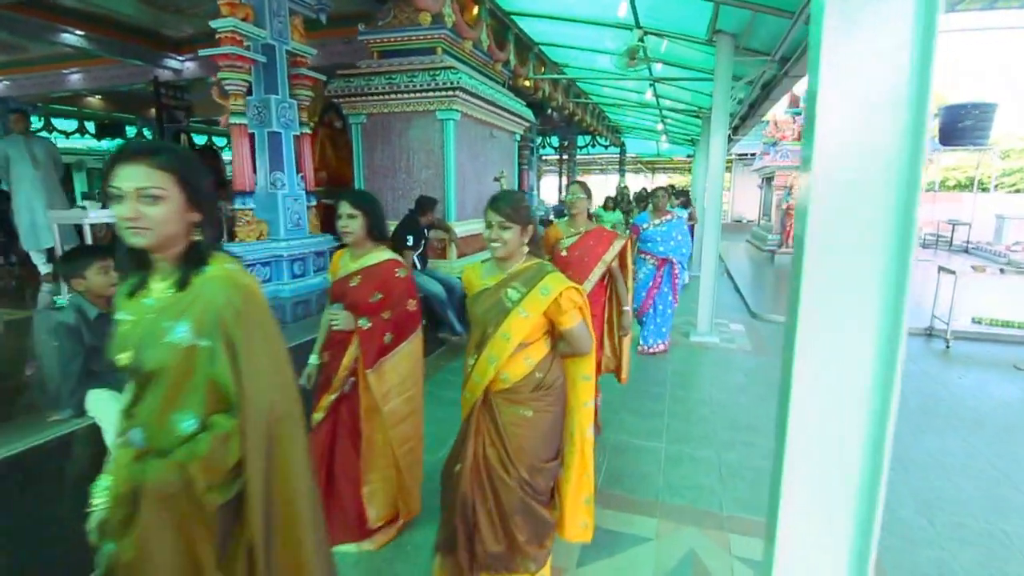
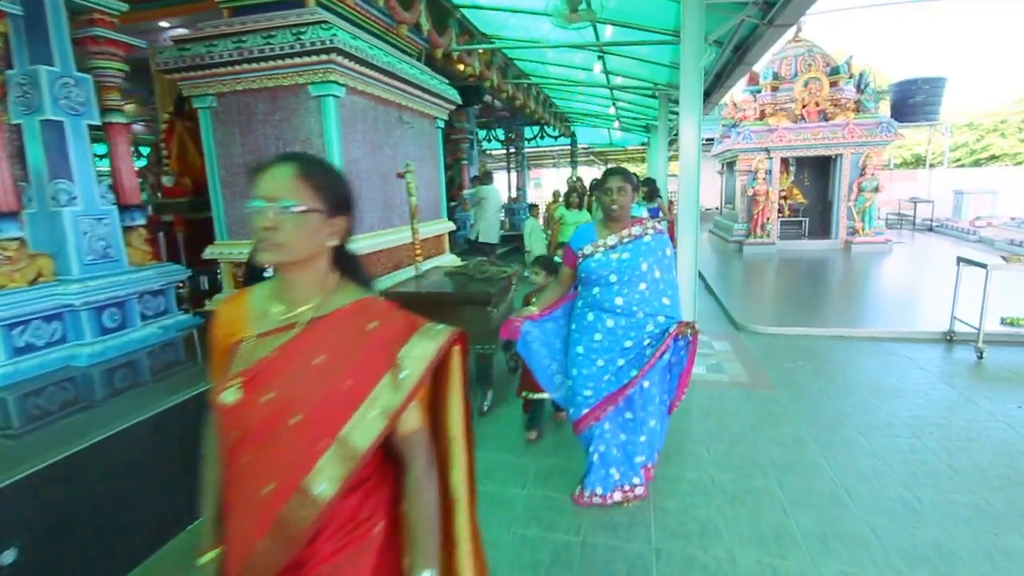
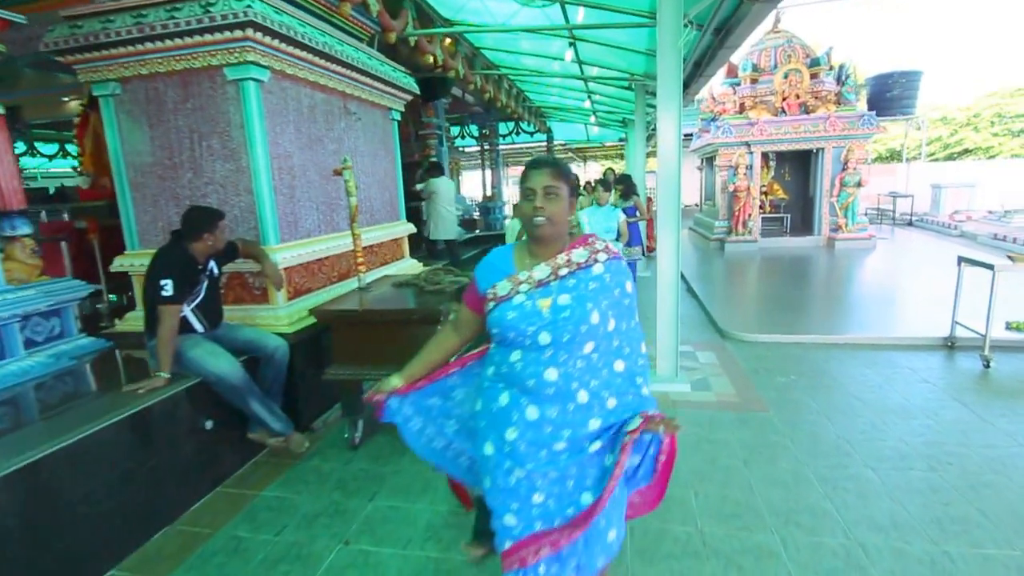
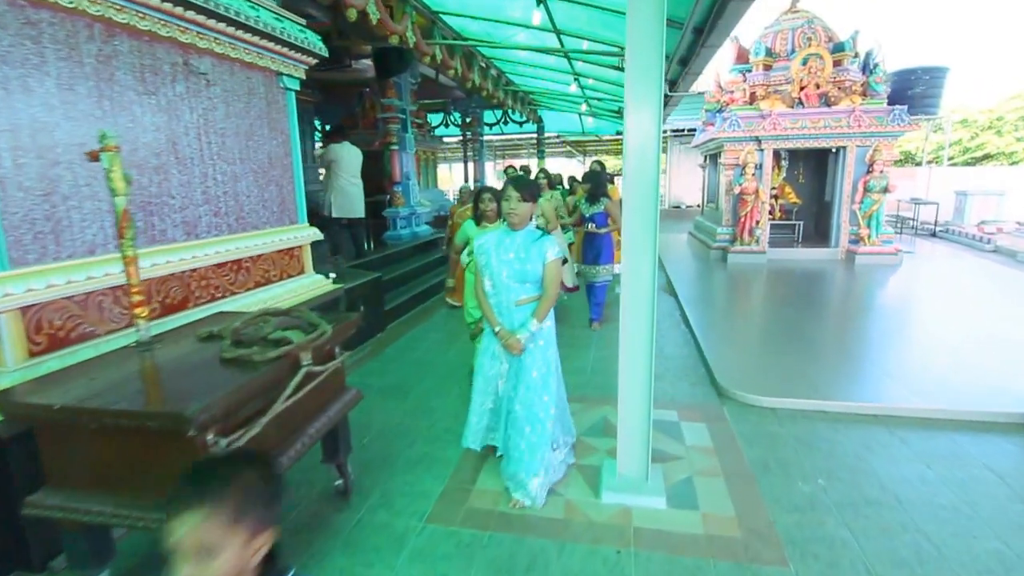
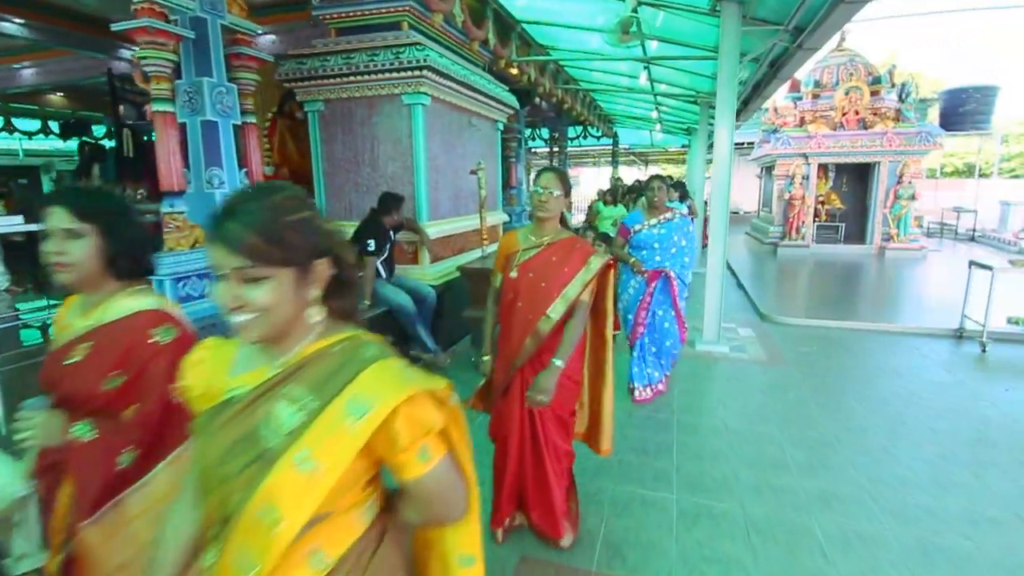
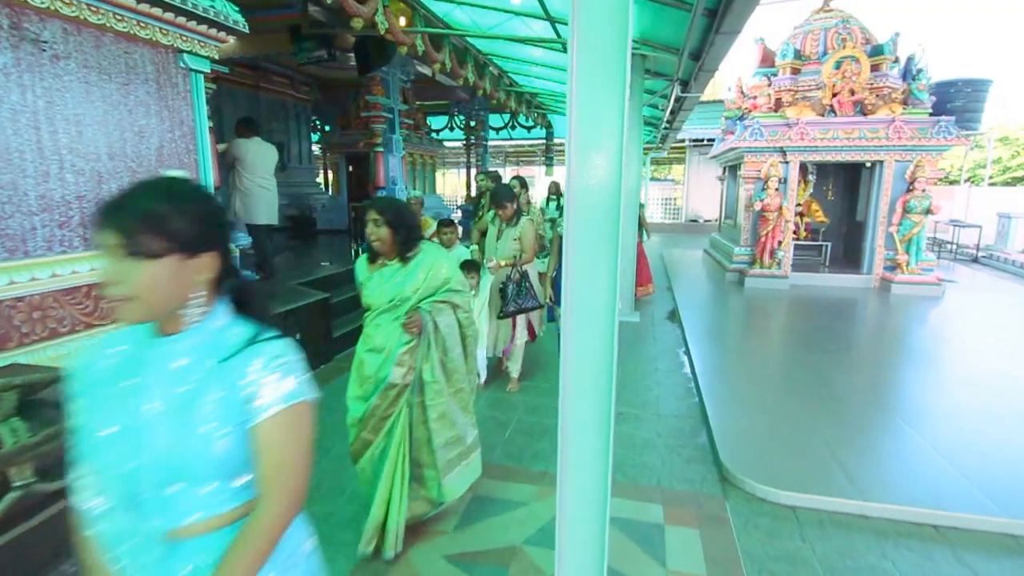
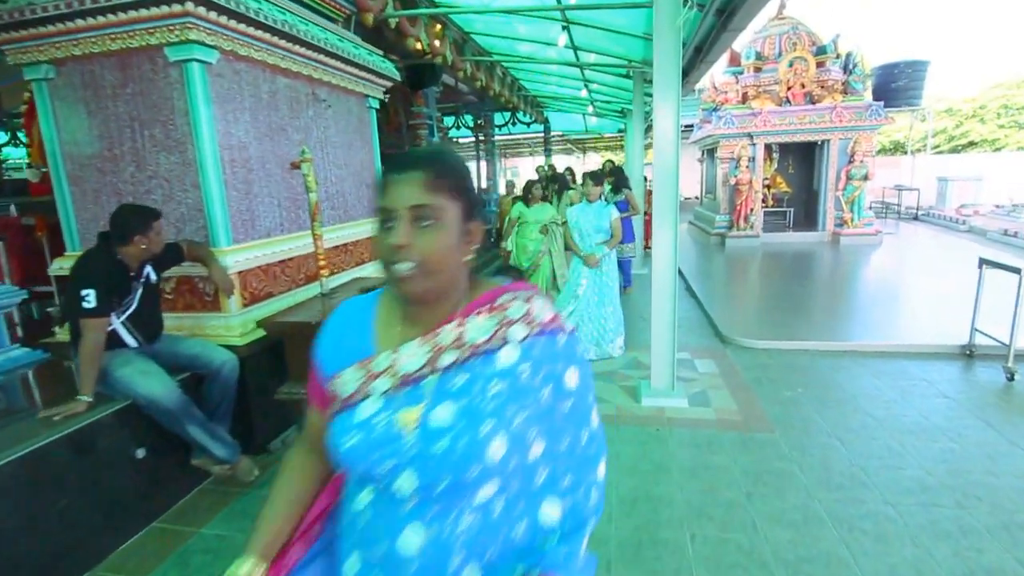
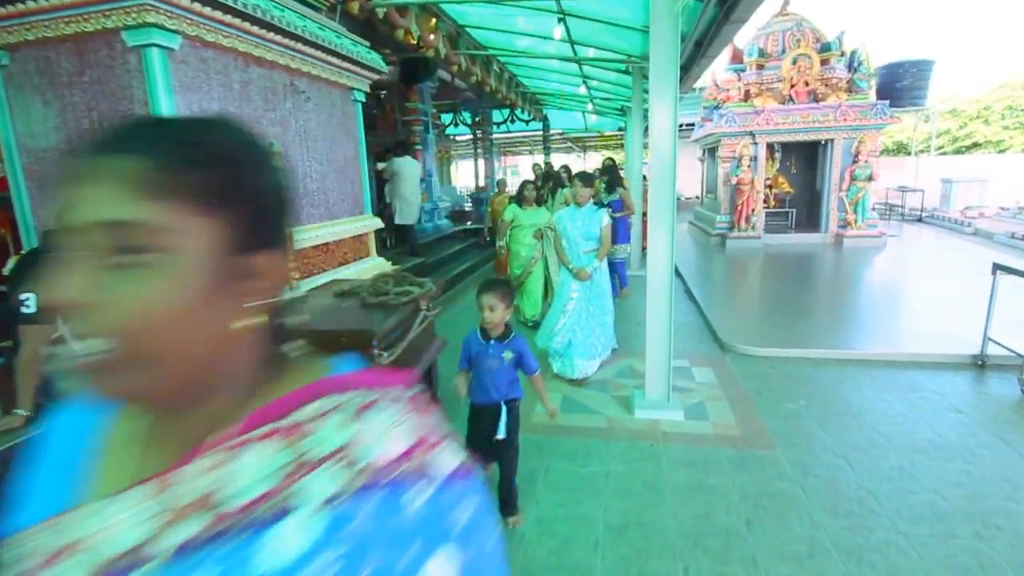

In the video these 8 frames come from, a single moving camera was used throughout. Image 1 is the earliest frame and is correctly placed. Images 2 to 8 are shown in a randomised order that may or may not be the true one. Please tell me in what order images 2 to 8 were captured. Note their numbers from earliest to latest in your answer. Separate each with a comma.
5, 2, 3, 7, 8, 4, 6
